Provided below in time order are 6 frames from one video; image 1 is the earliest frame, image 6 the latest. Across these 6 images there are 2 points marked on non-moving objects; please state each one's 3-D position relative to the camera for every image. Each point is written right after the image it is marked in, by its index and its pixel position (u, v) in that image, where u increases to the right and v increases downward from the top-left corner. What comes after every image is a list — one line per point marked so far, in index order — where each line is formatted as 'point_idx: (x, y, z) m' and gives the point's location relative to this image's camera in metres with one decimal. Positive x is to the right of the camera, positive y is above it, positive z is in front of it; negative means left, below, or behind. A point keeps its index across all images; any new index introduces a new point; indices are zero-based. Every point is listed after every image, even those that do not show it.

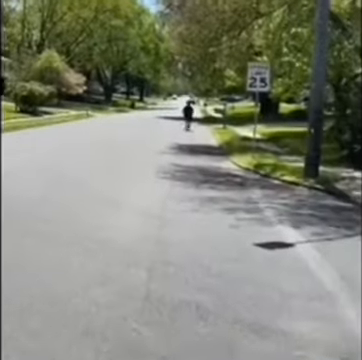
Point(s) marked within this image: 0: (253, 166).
0: (+1.6, +0.3, +19.0) m
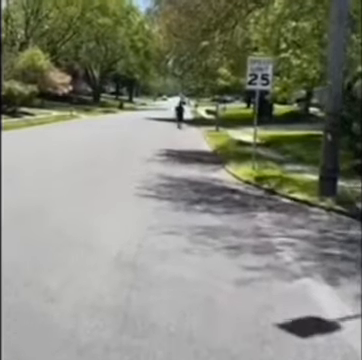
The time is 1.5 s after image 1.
0: (+1.3, 0.0, +16.2) m
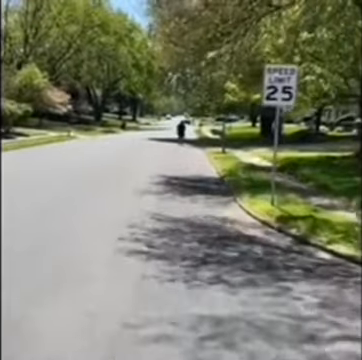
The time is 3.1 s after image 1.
0: (+1.4, -0.5, +13.1) m
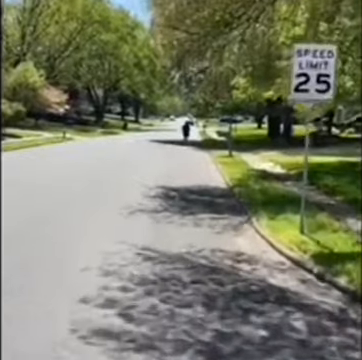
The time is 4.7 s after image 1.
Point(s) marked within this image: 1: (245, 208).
0: (+1.3, -0.8, +9.9) m
1: (+1.0, -0.4, +13.5) m
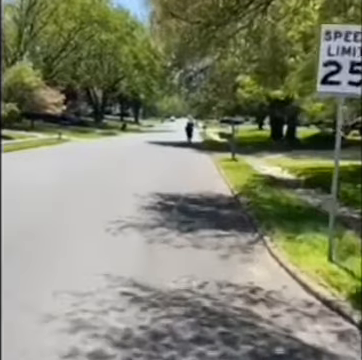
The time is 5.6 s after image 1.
0: (+1.3, -0.9, +8.0) m
1: (+1.0, -0.5, +11.6) m
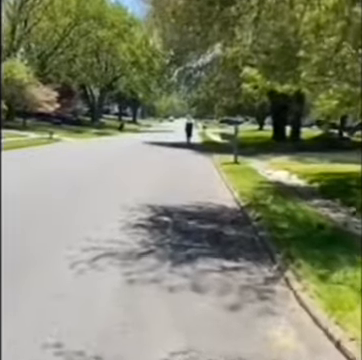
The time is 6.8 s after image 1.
0: (+1.3, -1.0, +5.5) m
1: (+0.9, -0.7, +9.1) m
